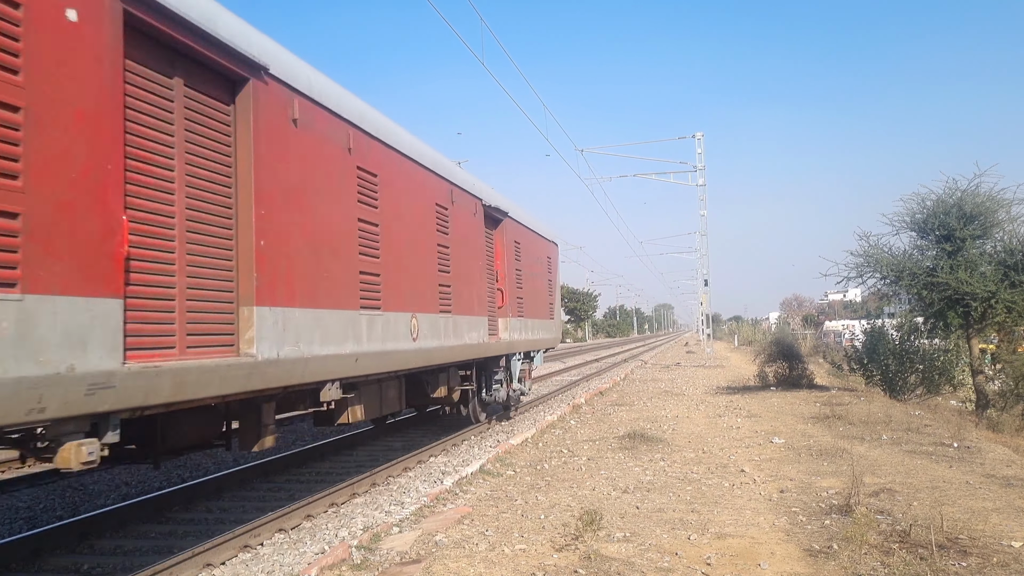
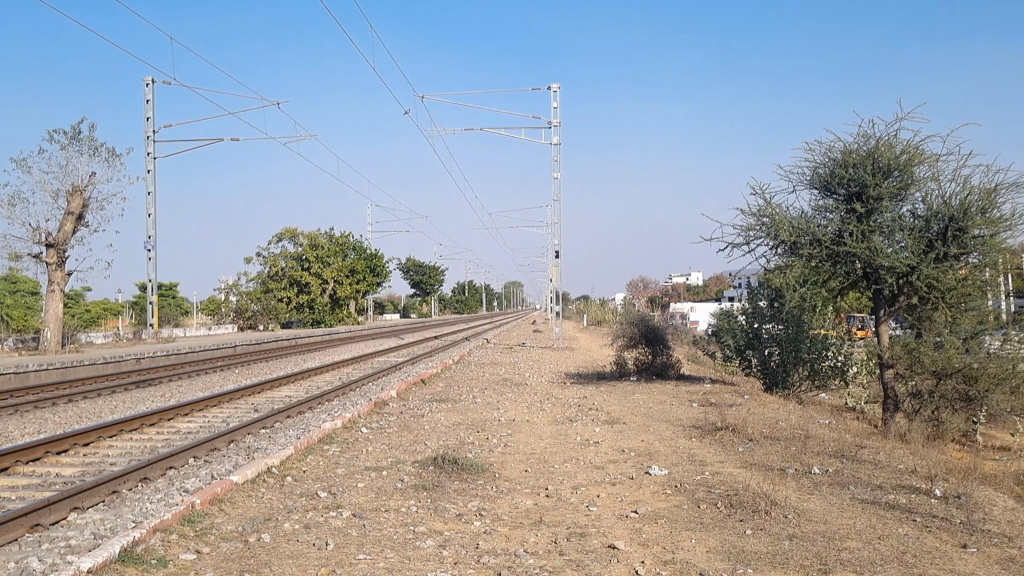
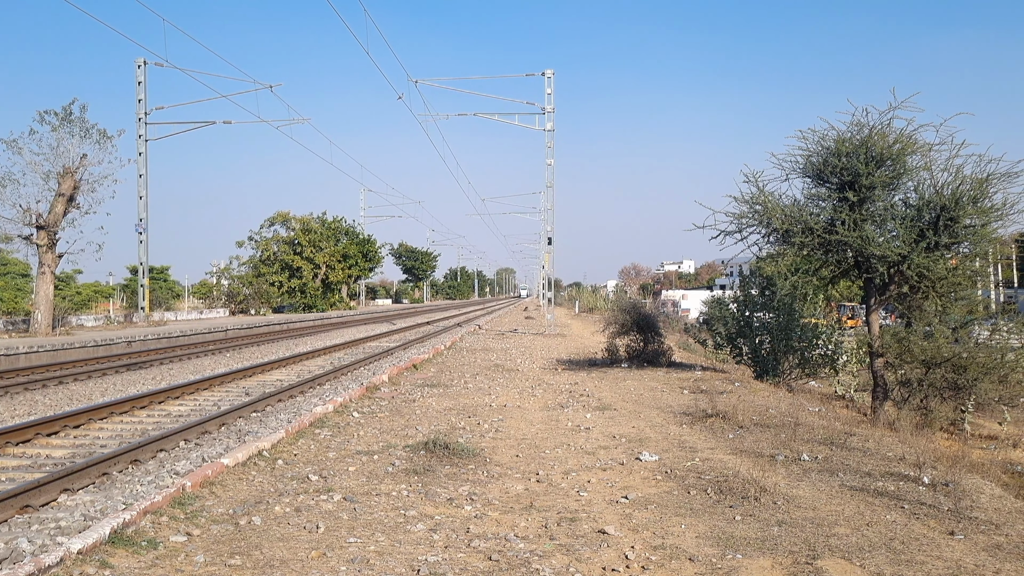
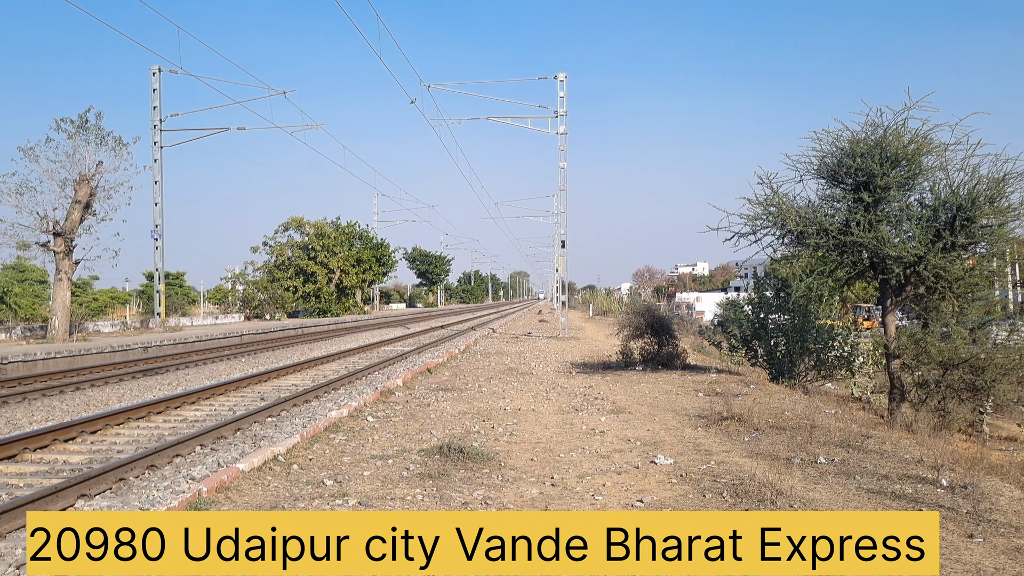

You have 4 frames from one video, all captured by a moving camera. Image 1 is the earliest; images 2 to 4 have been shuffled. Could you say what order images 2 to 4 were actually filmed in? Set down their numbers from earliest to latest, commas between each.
2, 4, 3
